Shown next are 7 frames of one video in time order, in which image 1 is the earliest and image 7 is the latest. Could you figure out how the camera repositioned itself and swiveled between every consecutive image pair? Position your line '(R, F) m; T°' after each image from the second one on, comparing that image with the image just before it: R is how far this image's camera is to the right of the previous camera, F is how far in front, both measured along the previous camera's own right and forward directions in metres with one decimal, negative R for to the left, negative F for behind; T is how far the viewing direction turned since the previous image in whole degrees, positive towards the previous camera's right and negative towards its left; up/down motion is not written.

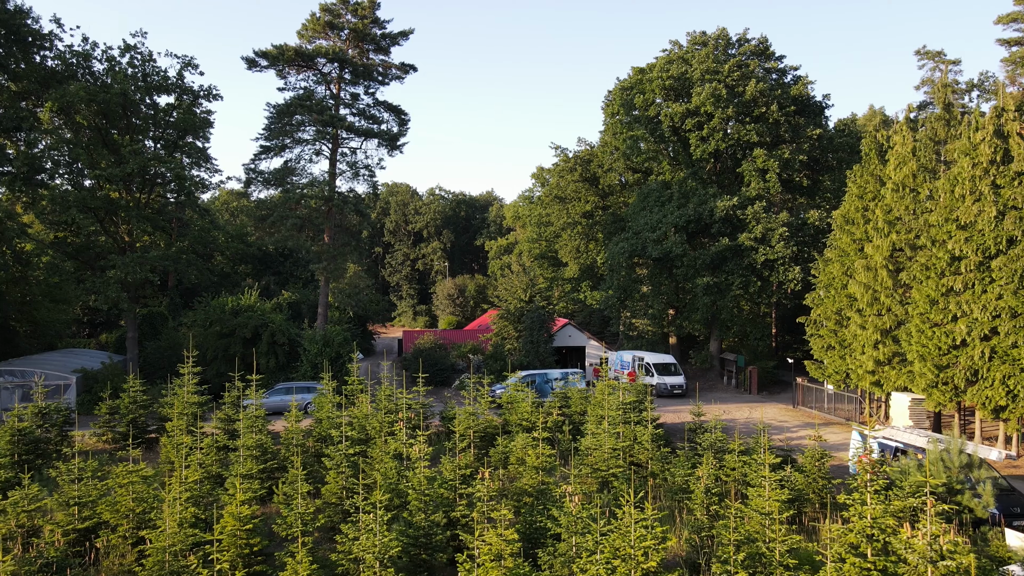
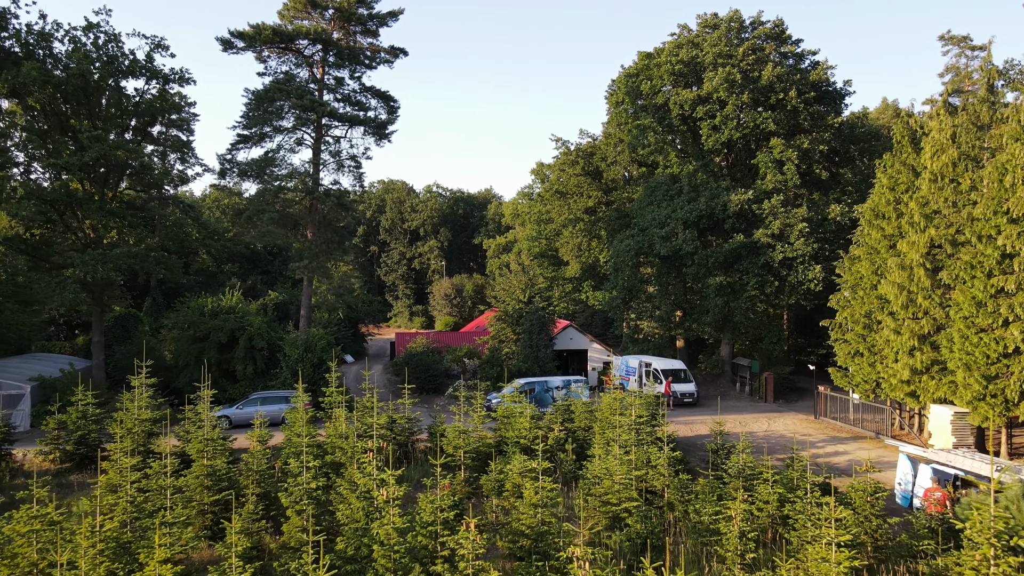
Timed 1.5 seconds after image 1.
(+0.1, +1.9) m; 0°
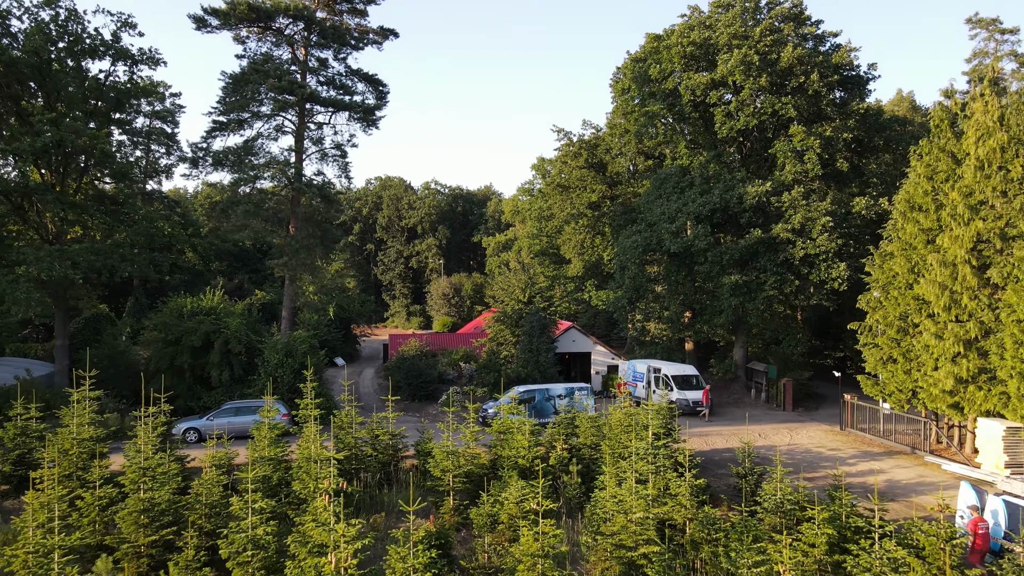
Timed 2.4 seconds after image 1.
(+0.1, +1.8) m; 0°
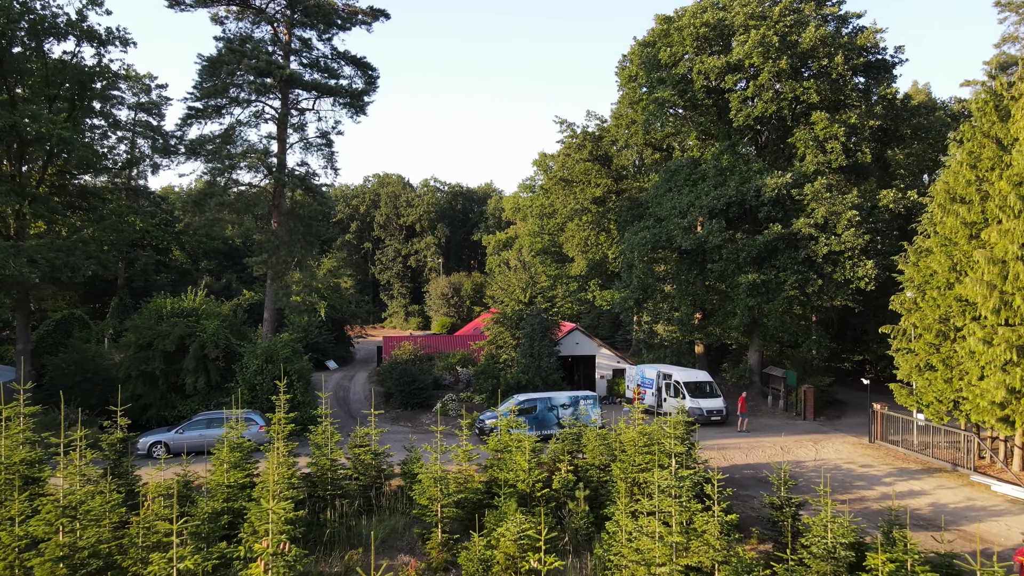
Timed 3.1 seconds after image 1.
(+0.1, +1.6) m; 0°
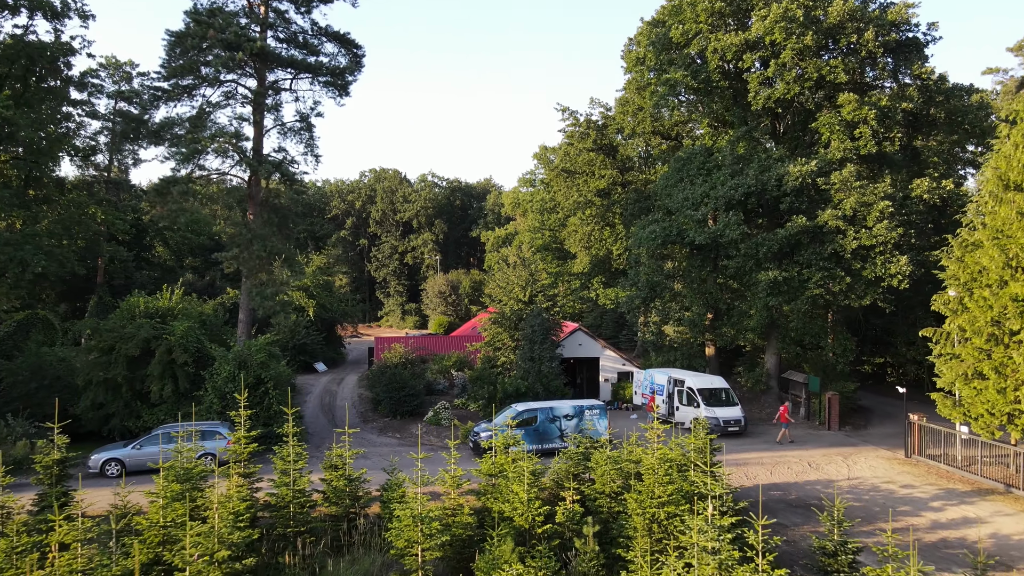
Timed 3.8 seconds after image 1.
(+0.1, +1.8) m; 0°
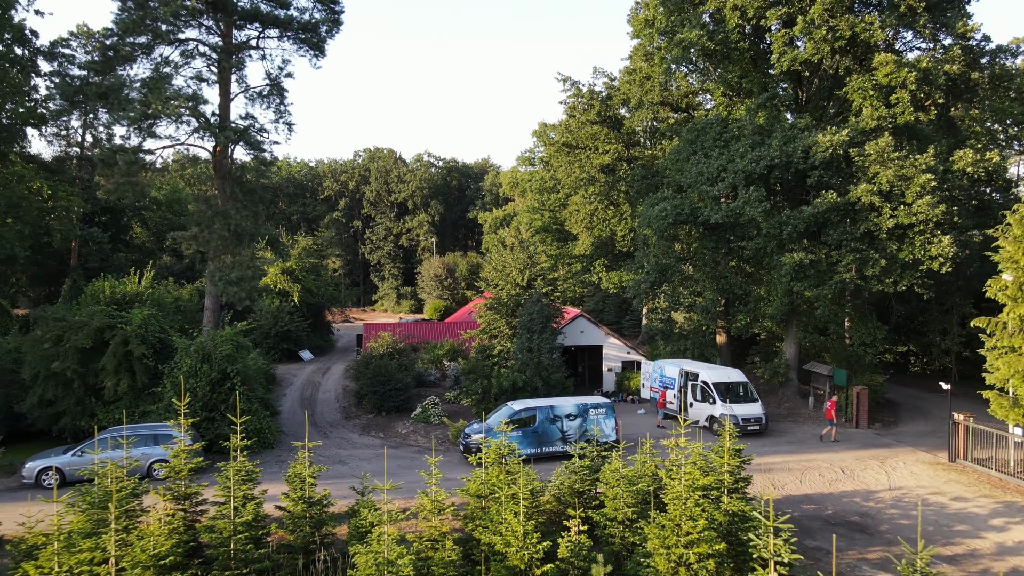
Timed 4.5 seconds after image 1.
(+0.1, +1.9) m; 0°
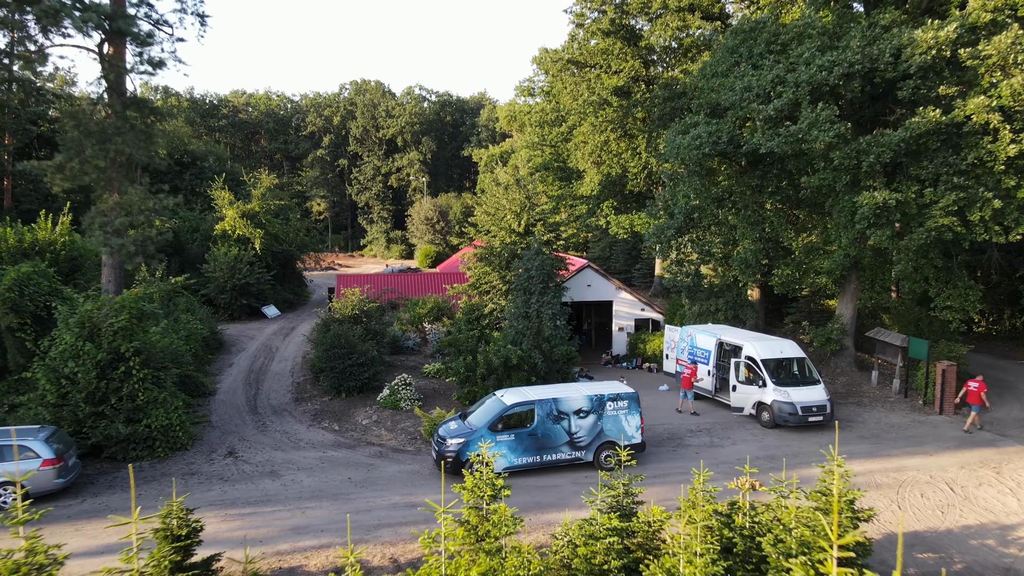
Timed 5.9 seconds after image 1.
(+0.1, +4.0) m; 0°
